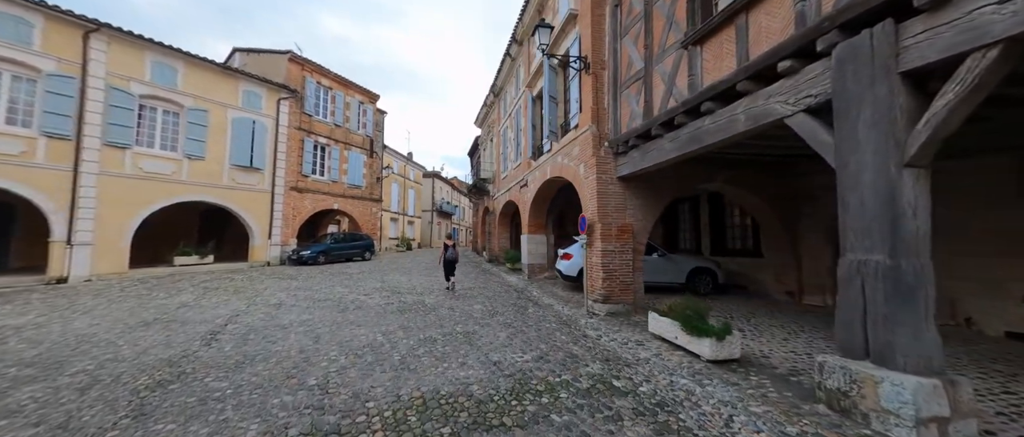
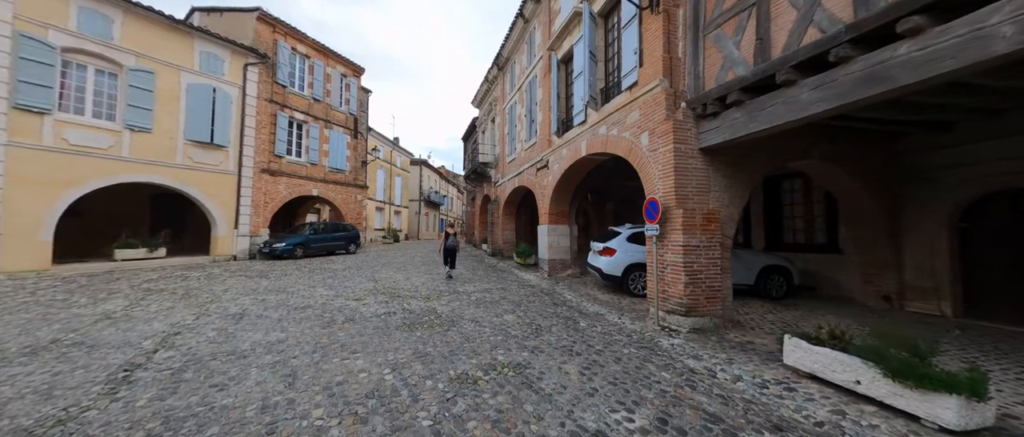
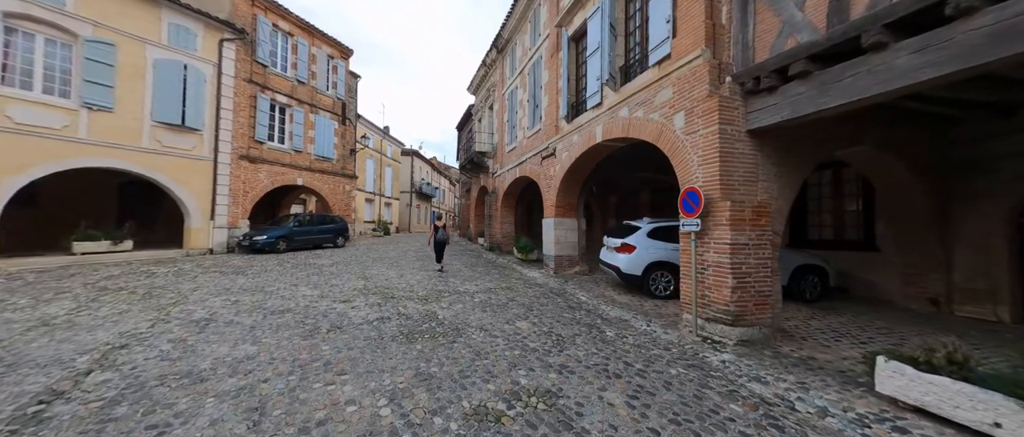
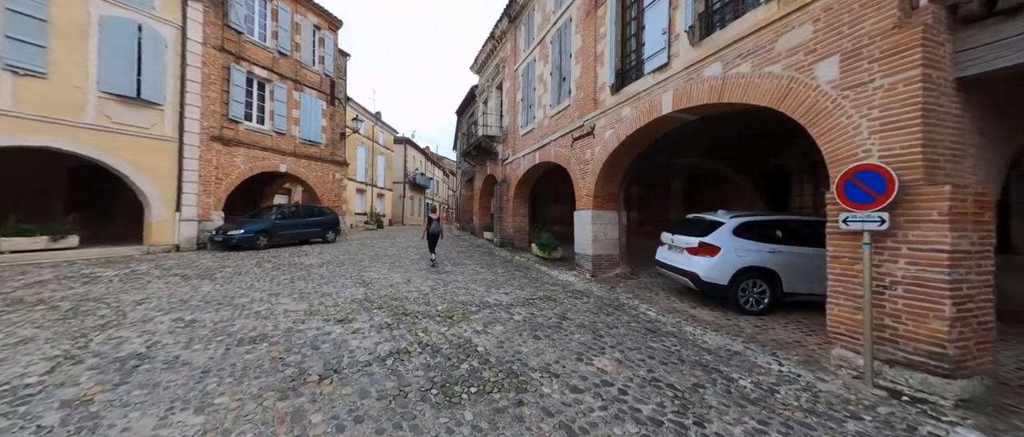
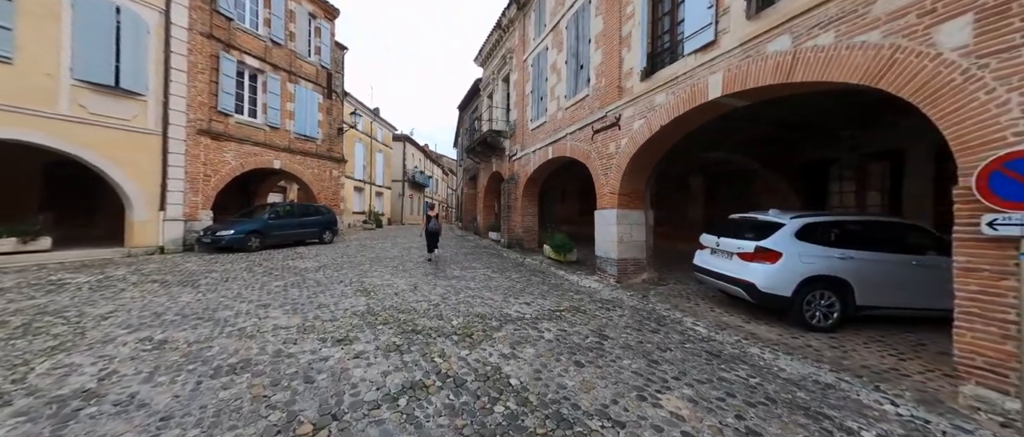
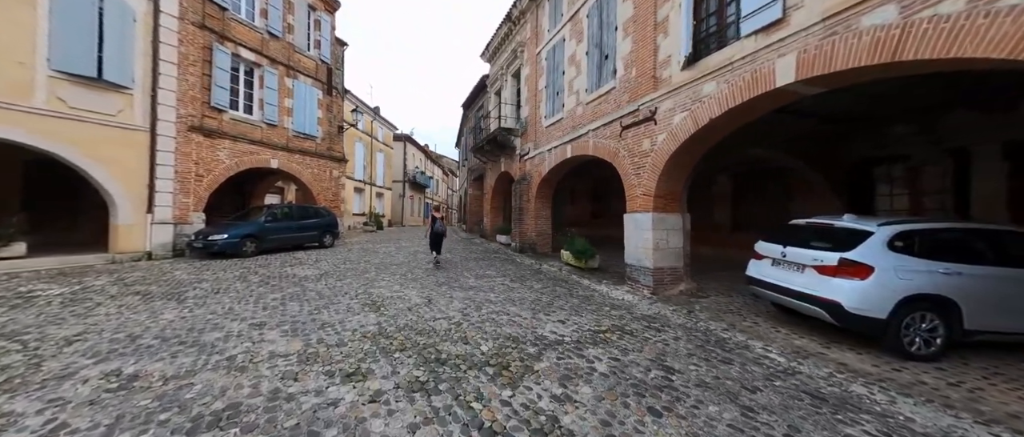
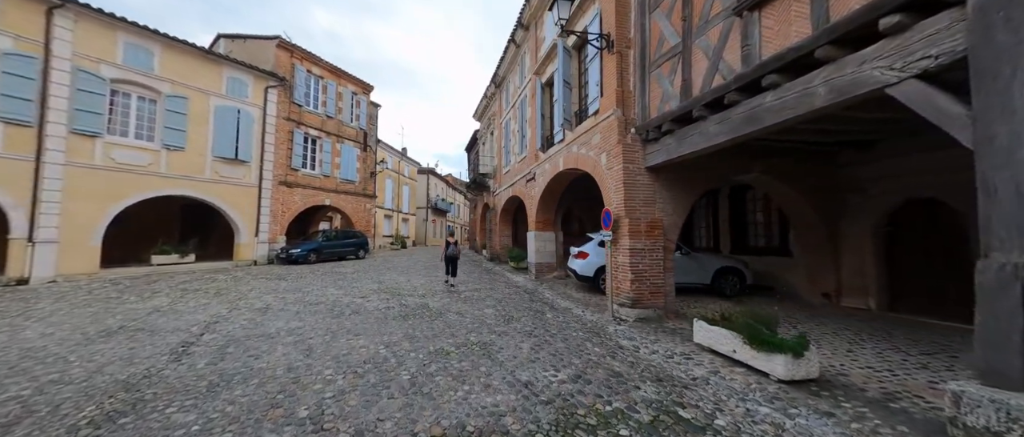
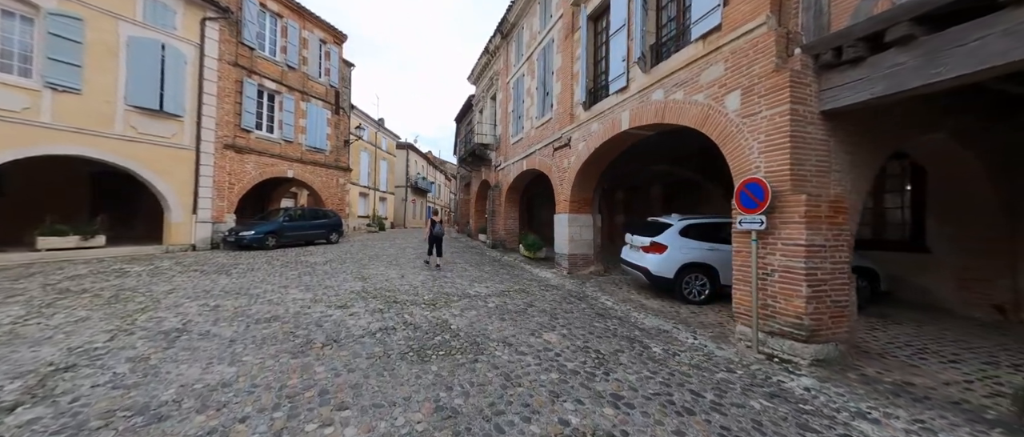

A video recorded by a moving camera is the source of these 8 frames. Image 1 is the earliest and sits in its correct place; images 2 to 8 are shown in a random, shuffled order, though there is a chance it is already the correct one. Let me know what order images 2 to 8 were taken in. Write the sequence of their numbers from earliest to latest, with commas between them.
7, 2, 3, 8, 4, 5, 6
